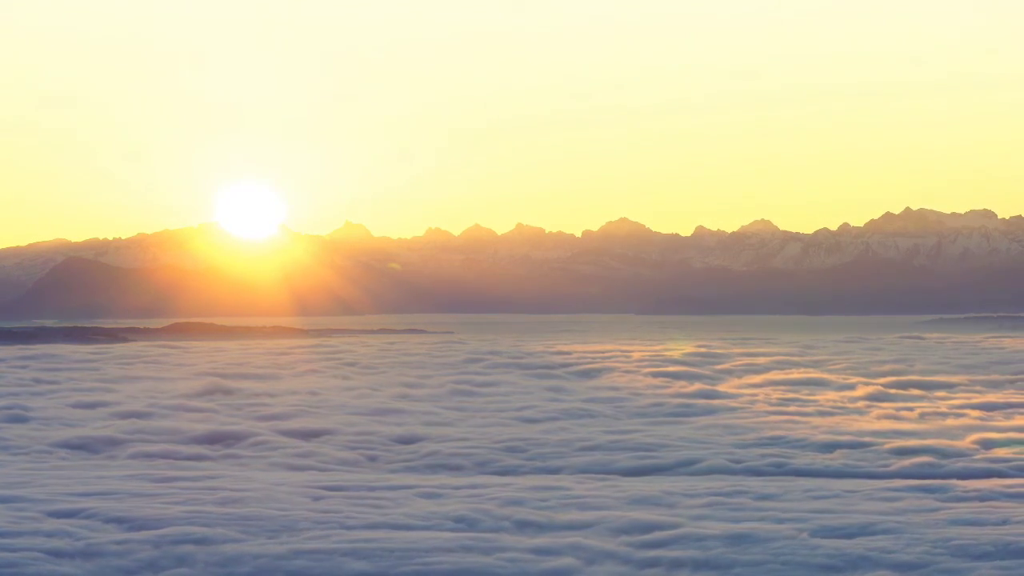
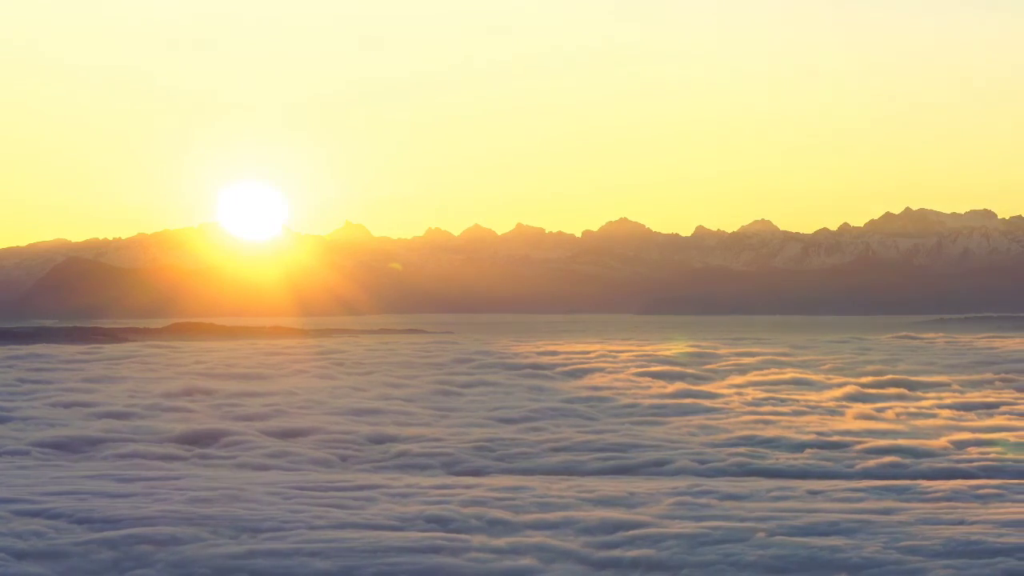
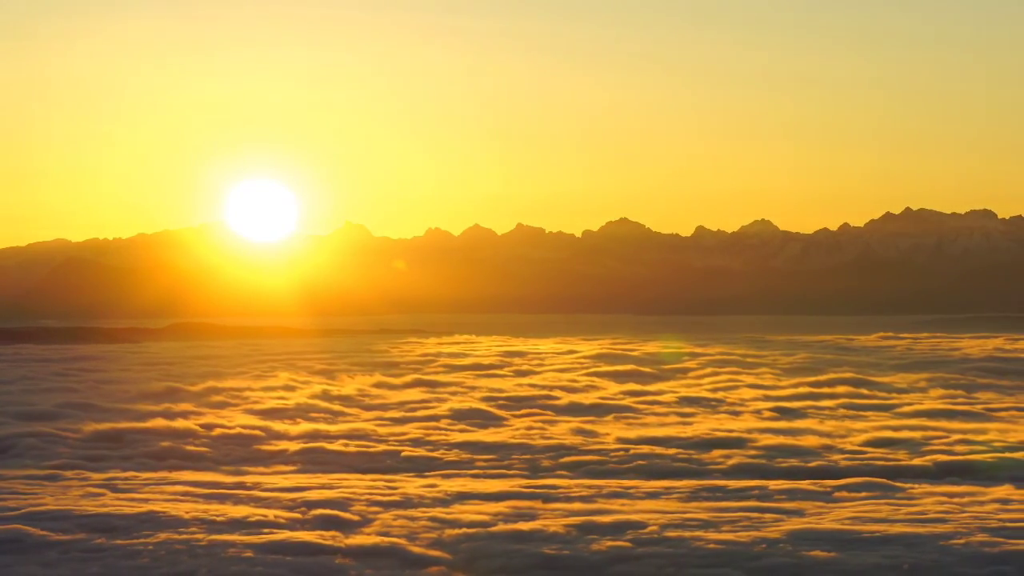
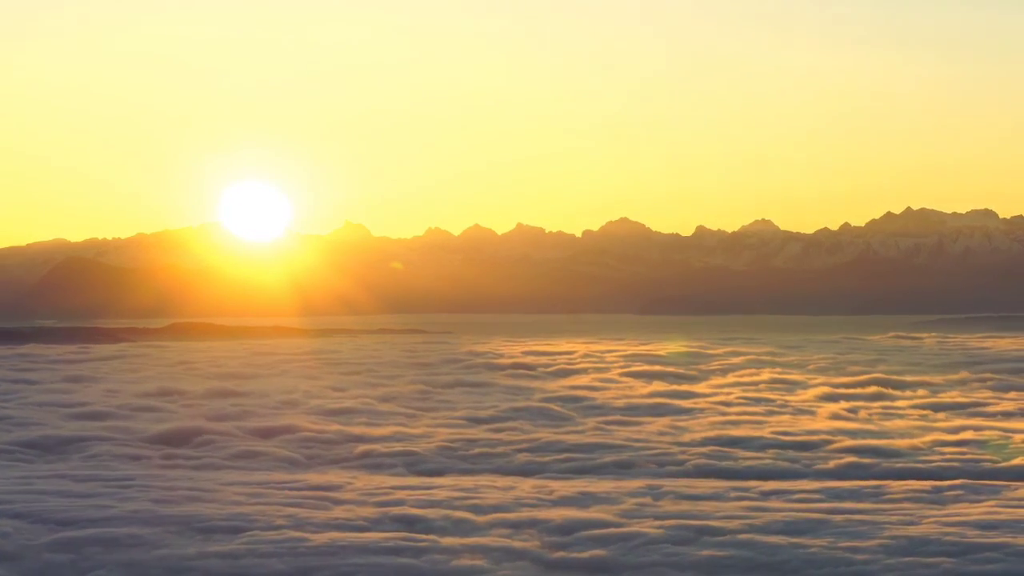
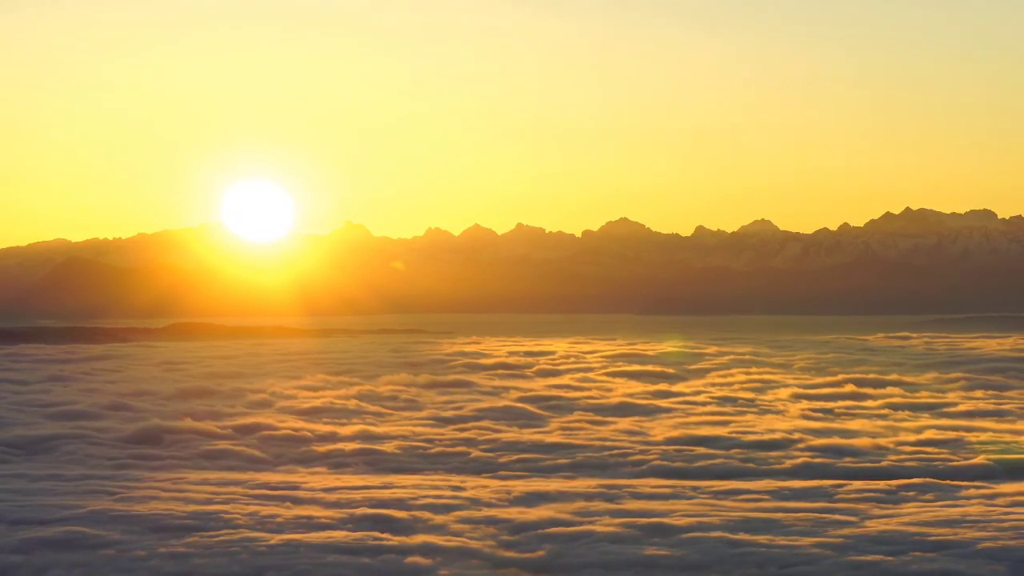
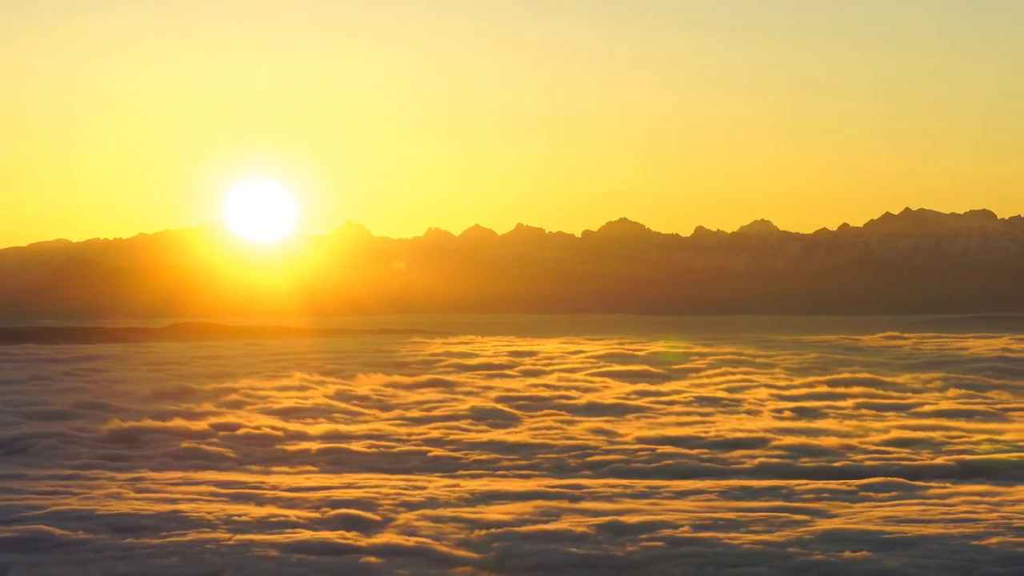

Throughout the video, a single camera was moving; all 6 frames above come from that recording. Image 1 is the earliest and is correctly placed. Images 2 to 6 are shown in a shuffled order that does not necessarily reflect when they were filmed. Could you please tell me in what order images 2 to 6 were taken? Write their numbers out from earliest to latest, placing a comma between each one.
2, 4, 5, 6, 3
